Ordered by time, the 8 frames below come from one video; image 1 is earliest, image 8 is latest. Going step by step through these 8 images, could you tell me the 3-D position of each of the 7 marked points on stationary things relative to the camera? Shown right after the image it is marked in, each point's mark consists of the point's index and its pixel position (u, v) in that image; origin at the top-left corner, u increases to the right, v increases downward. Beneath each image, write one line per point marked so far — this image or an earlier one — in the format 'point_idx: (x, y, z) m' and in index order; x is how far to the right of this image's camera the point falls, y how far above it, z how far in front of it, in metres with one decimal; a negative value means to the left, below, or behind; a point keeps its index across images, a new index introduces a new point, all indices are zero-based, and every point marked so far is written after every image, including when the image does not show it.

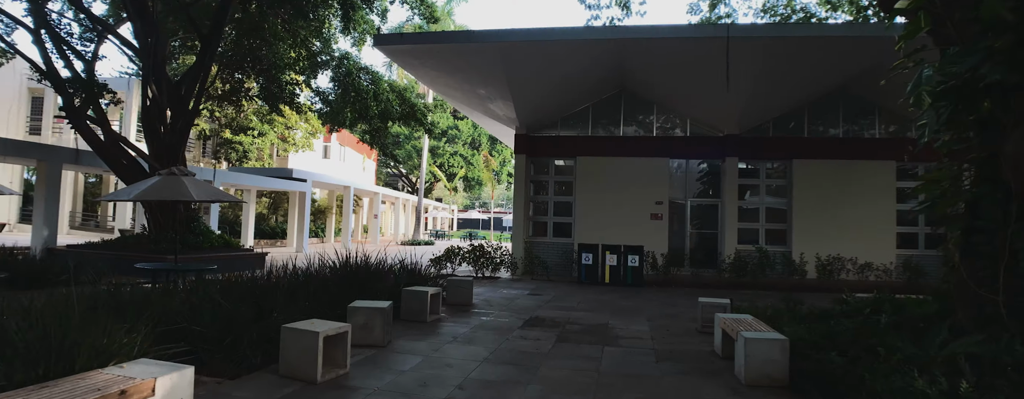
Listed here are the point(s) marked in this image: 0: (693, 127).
0: (+5.8, +2.3, +16.2) m
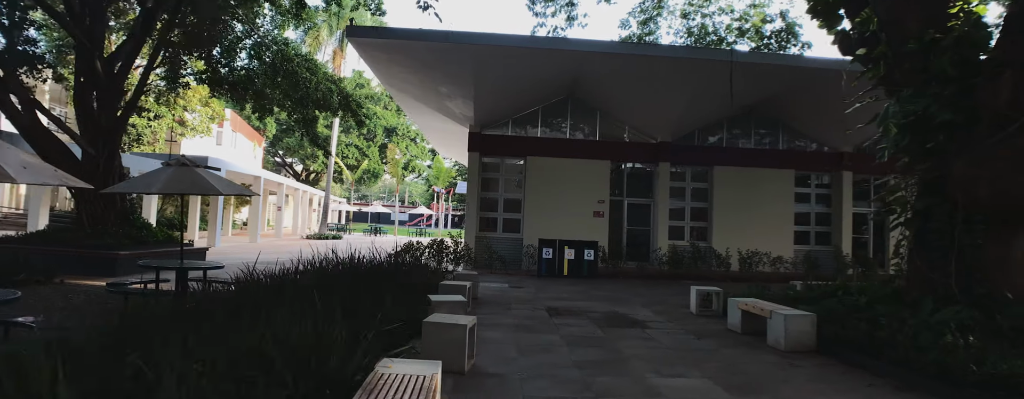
0: (+4.1, +2.3, +17.8) m
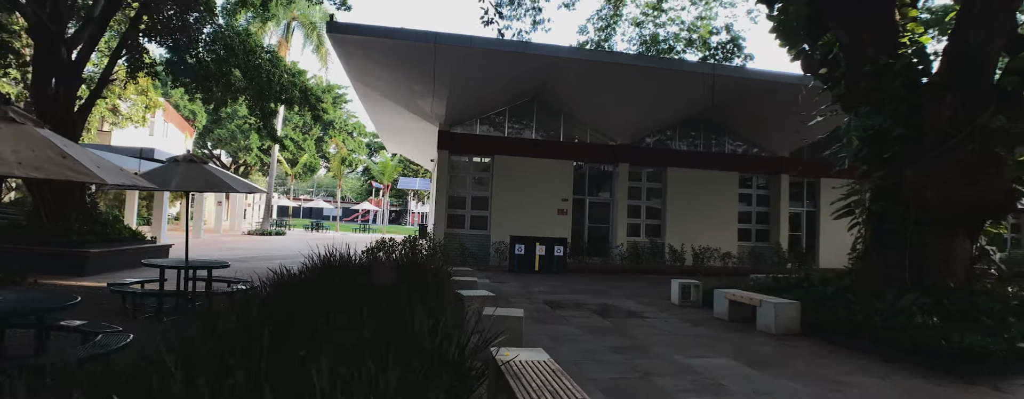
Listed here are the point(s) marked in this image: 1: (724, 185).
0: (+2.9, +2.4, +18.6) m
1: (+8.0, +0.6, +19.2) m
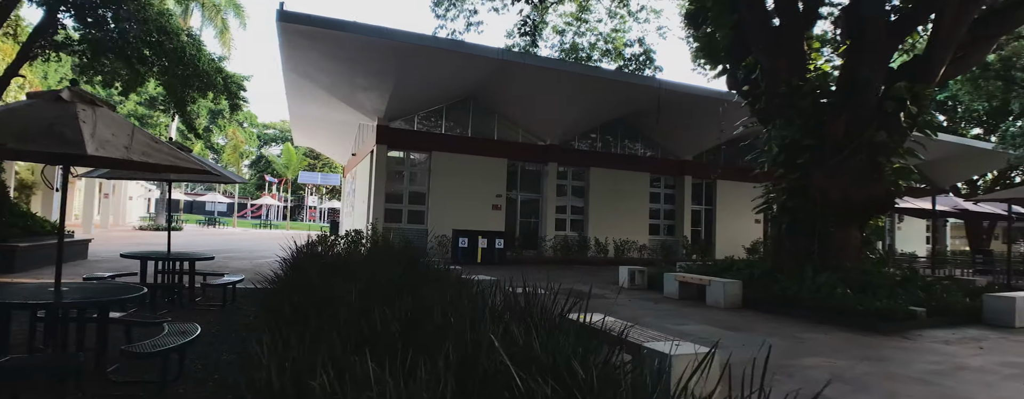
0: (+0.4, +2.5, +19.5) m
1: (+5.2, +0.6, +21.1) m
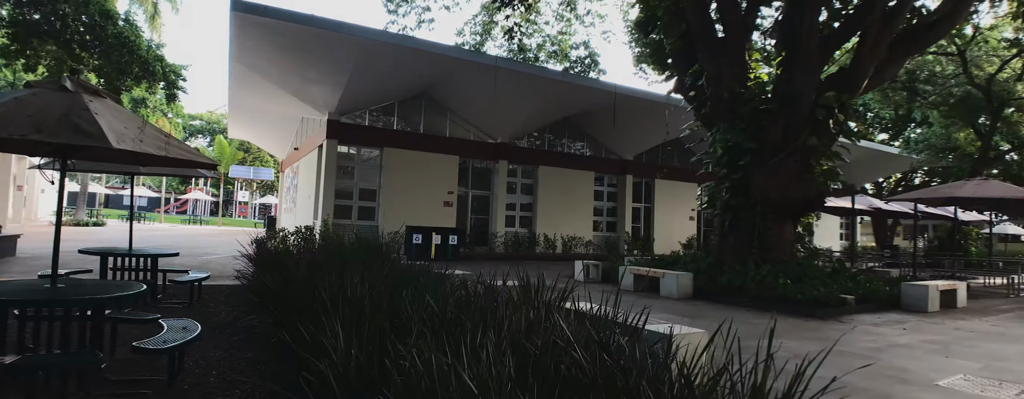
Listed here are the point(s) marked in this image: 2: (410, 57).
0: (-1.4, +2.6, +19.7) m
1: (+3.1, +0.7, +21.9) m
2: (-3.0, +4.2, +15.1) m
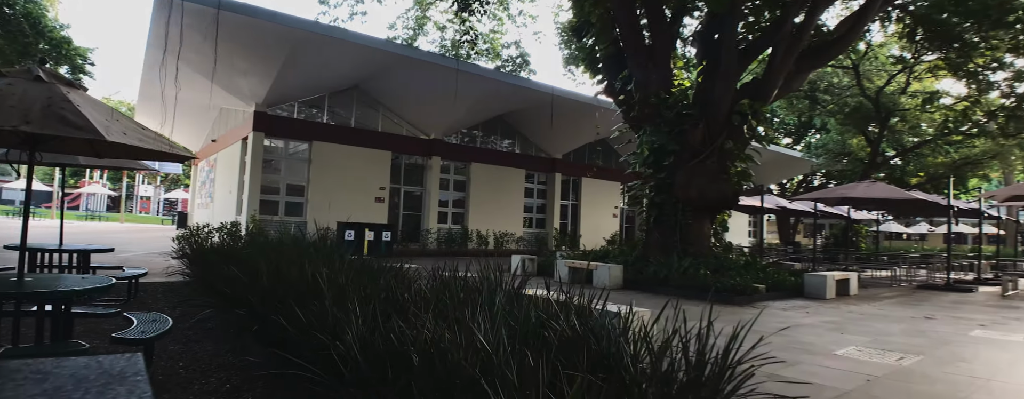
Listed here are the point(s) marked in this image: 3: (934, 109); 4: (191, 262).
0: (-3.9, +2.8, +19.5) m
1: (+0.3, +0.9, +22.4) m
2: (-4.8, +4.4, +14.8) m
3: (+16.6, +3.6, +19.8) m
4: (-4.0, -0.8, +6.3) m
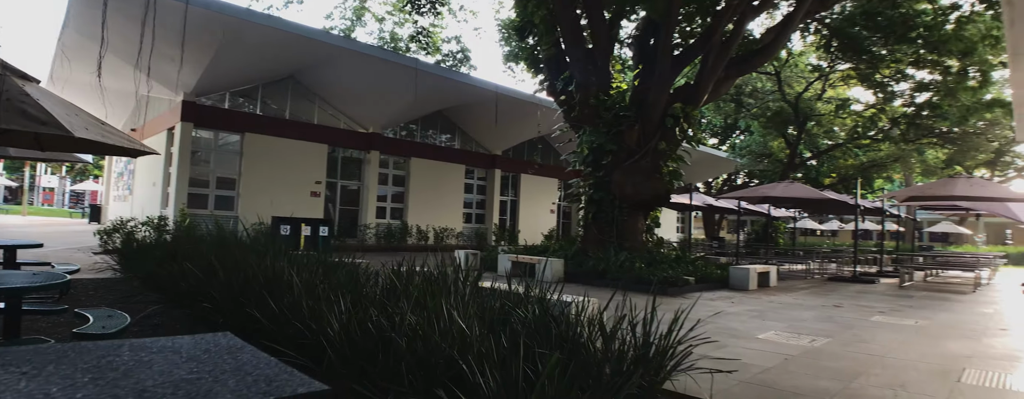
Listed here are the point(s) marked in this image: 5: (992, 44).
0: (-6.0, +3.0, +19.1) m
1: (-2.2, +1.0, +22.4) m
2: (-6.3, +4.5, +14.3) m
3: (+14.3, +3.6, +21.8) m
4: (-4.6, -0.7, +6.0) m
5: (+13.1, +4.2, +13.7) m
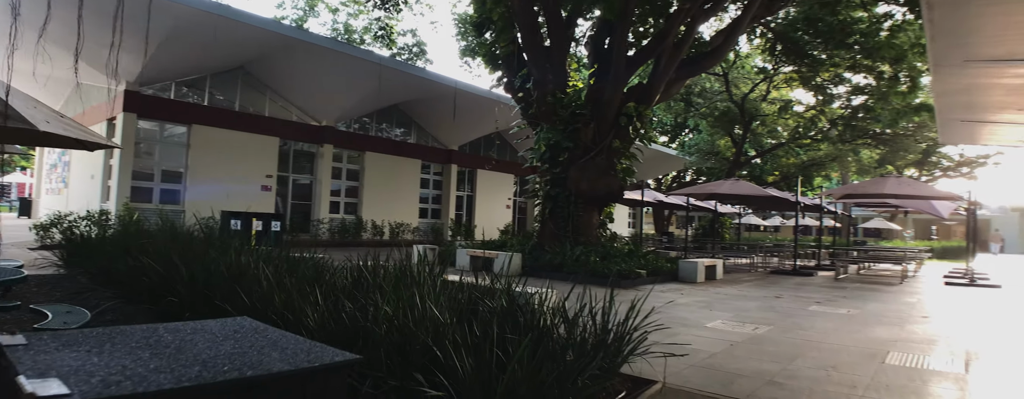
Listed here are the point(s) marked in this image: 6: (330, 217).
0: (-7.6, +3.2, +18.7) m
1: (-4.0, +1.2, +22.3) m
2: (-7.5, +4.7, +13.8) m
3: (+12.5, +3.7, +23.0) m
4: (-5.0, -0.6, +5.7) m
5: (+11.9, +4.3, +14.9) m
6: (-6.7, -0.7, +19.4) m
